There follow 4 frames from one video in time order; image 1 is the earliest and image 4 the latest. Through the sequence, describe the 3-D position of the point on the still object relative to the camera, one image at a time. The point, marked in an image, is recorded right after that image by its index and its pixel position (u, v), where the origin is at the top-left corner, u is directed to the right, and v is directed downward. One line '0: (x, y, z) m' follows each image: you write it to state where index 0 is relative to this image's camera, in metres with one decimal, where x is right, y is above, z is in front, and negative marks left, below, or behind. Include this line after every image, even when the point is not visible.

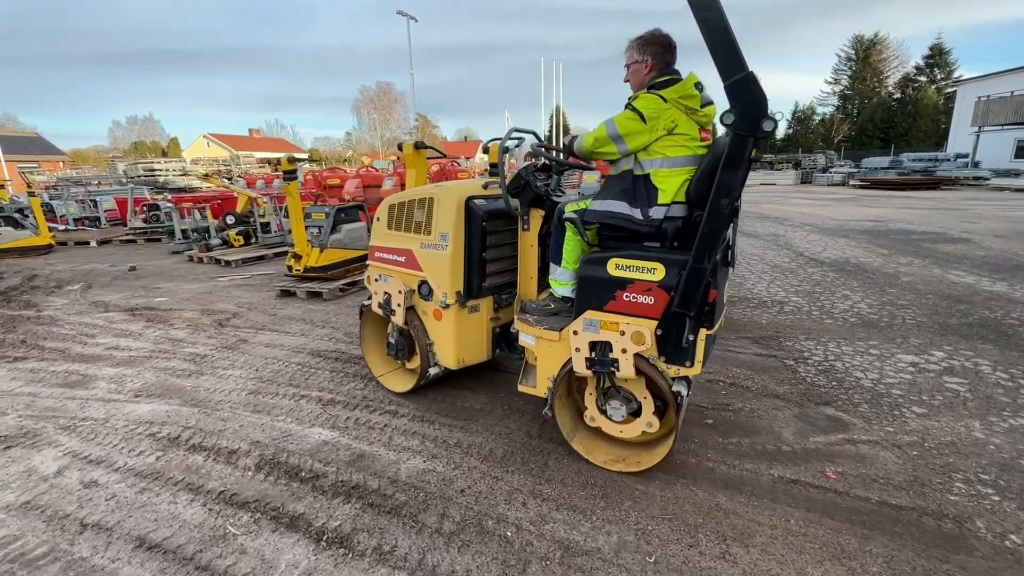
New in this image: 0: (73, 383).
0: (-3.7, -0.8, +3.9) m
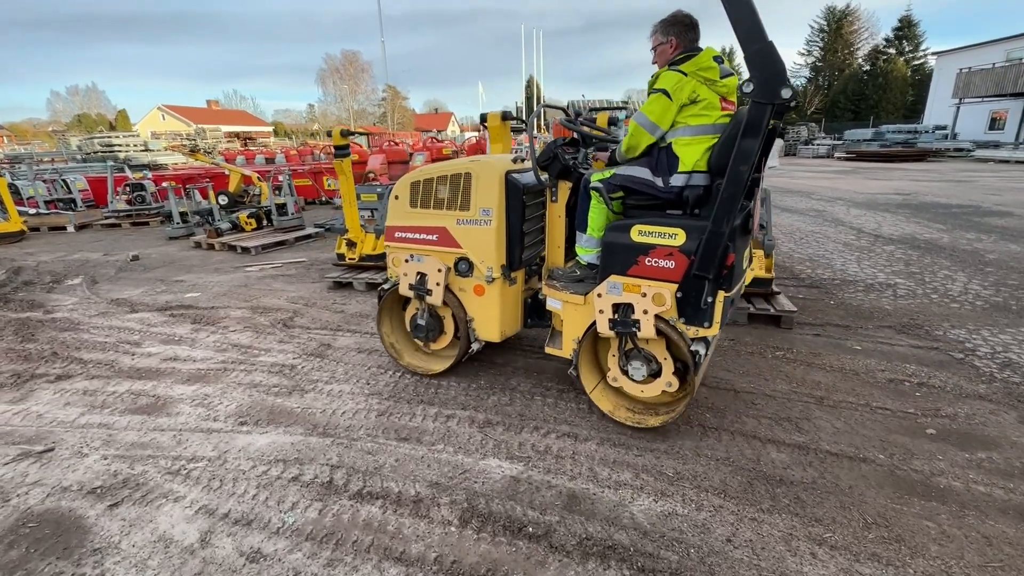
0: (-2.5, -0.8, +3.3) m
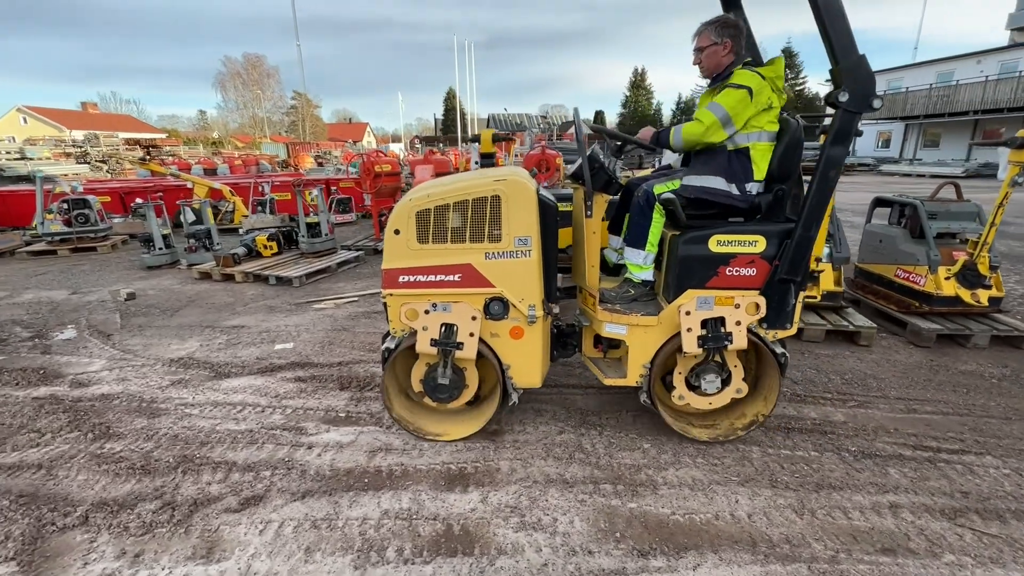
0: (-0.3, -1.2, +2.2) m
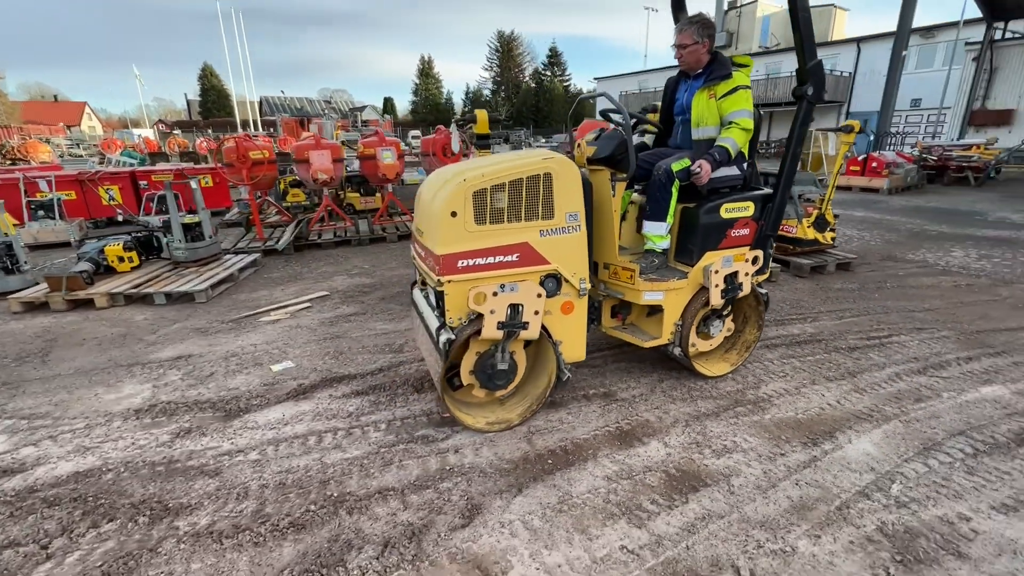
0: (+0.9, -1.0, +2.4) m
